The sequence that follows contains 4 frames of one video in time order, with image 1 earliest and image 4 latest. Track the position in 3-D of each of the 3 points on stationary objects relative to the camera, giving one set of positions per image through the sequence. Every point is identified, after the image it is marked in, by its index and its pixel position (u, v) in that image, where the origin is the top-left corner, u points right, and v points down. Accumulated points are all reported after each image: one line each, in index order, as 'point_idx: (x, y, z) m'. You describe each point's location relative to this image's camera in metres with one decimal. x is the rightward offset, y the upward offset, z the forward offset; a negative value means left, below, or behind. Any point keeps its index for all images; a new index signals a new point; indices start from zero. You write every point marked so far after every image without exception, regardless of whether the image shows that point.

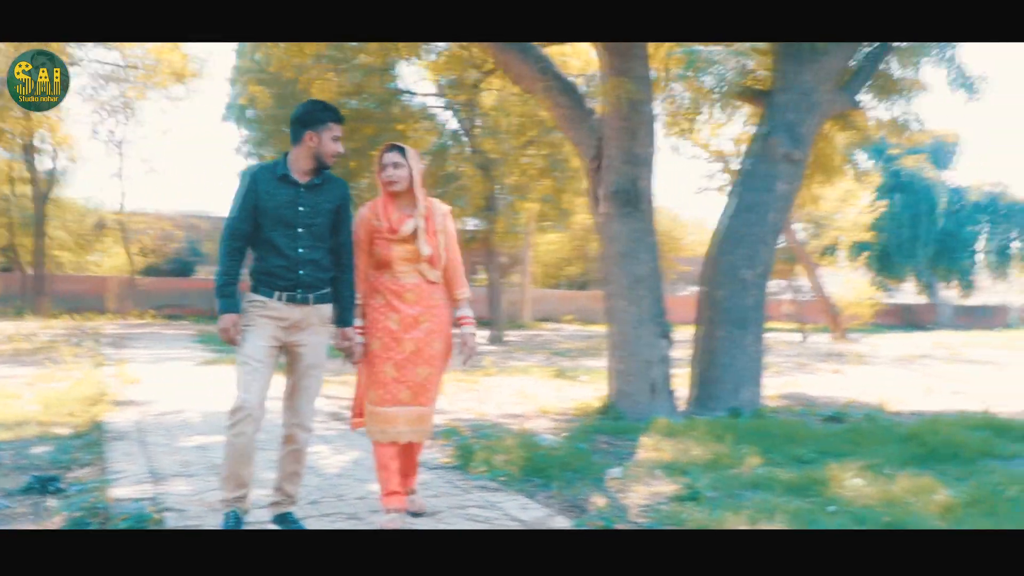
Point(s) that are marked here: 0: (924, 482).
0: (+2.1, -1.0, +5.3) m
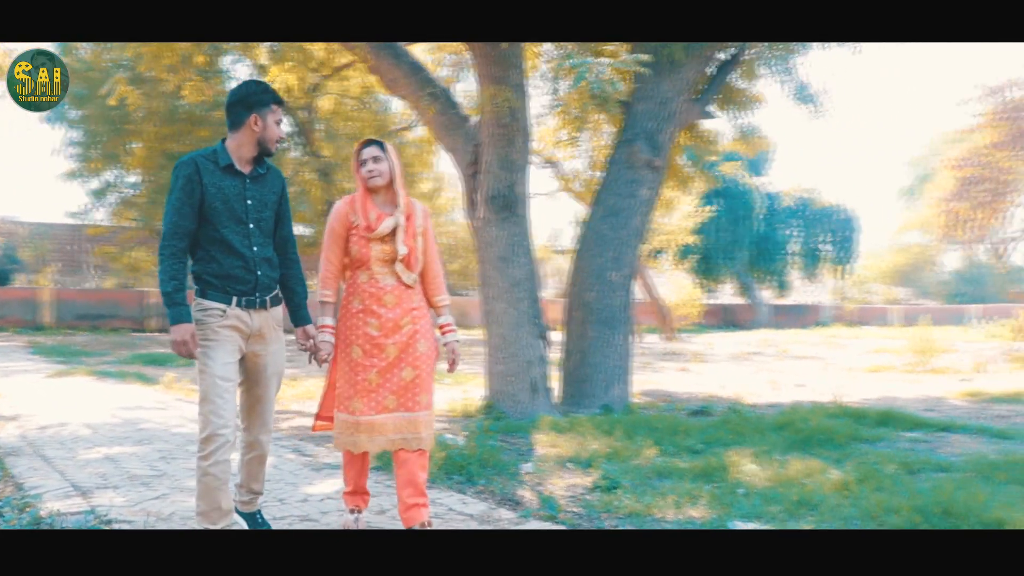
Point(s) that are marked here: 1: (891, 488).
0: (+1.7, -1.0, +5.8) m
1: (+1.9, -1.0, +5.1) m
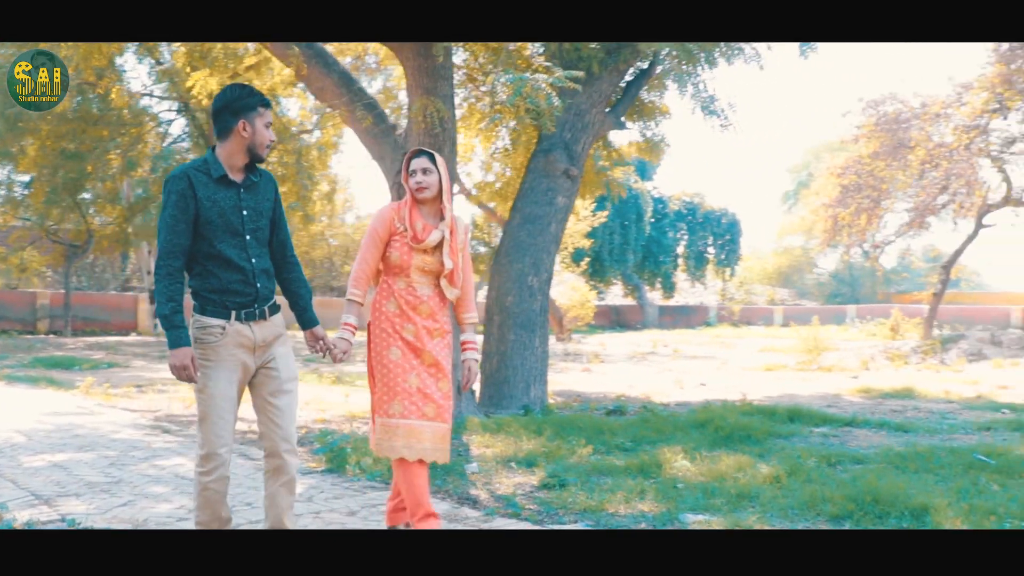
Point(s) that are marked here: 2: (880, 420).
0: (+1.4, -1.0, +6.1) m
1: (+1.6, -1.0, +5.4) m
2: (+3.1, -1.1, +8.5) m
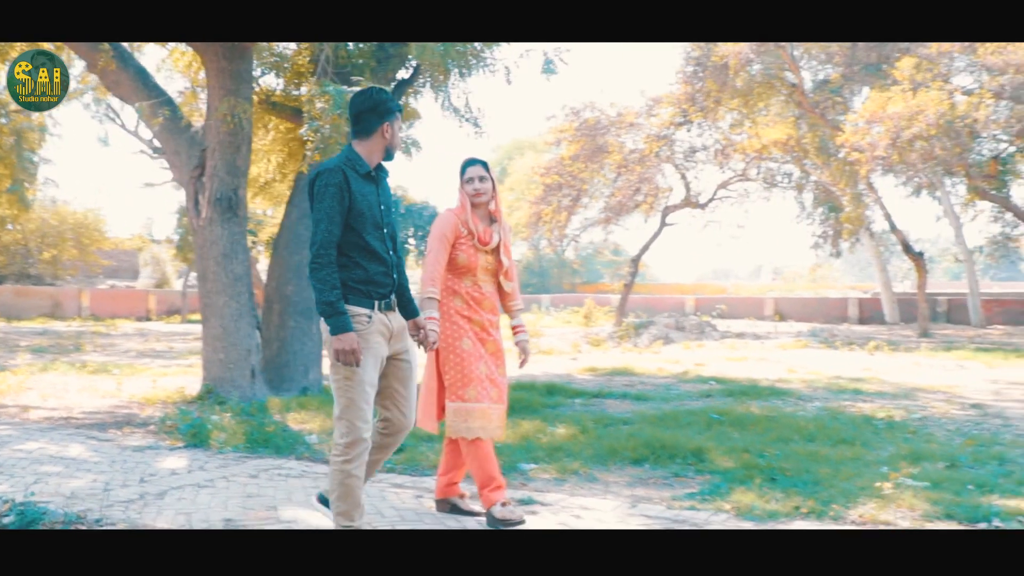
0: (+0.2, -1.0, +7.3) m
1: (+0.6, -1.0, +6.8) m
2: (+1.1, -1.0, +10.2) m
